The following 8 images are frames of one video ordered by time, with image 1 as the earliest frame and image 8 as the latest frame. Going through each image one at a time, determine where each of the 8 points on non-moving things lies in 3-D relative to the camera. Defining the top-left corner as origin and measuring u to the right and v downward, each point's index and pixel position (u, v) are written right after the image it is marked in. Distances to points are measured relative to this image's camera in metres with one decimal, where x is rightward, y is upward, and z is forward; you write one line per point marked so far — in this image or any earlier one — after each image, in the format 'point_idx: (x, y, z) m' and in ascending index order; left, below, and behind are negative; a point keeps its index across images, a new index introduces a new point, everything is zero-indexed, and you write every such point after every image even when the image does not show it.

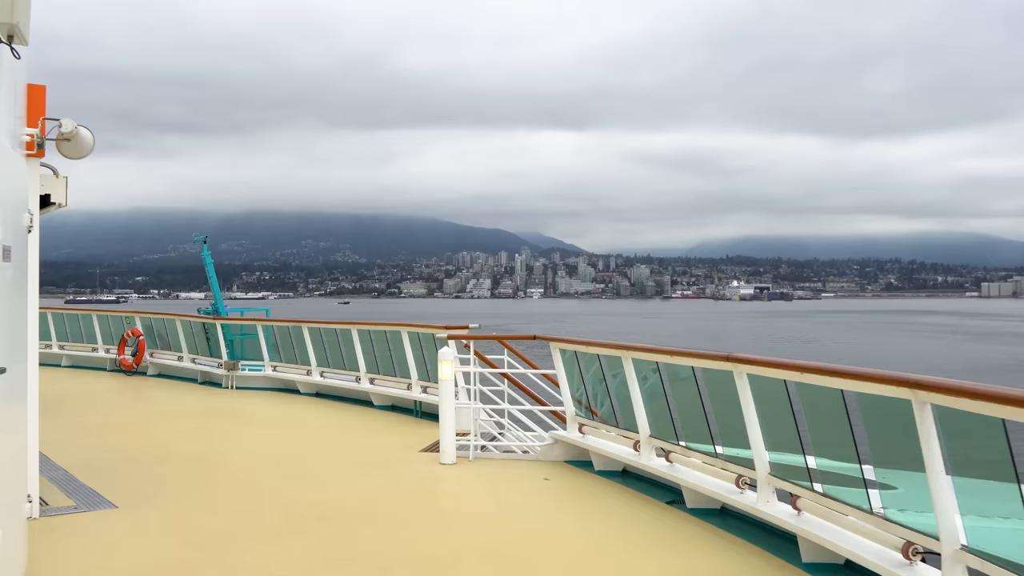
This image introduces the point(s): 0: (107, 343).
0: (-4.5, -0.6, +11.8) m
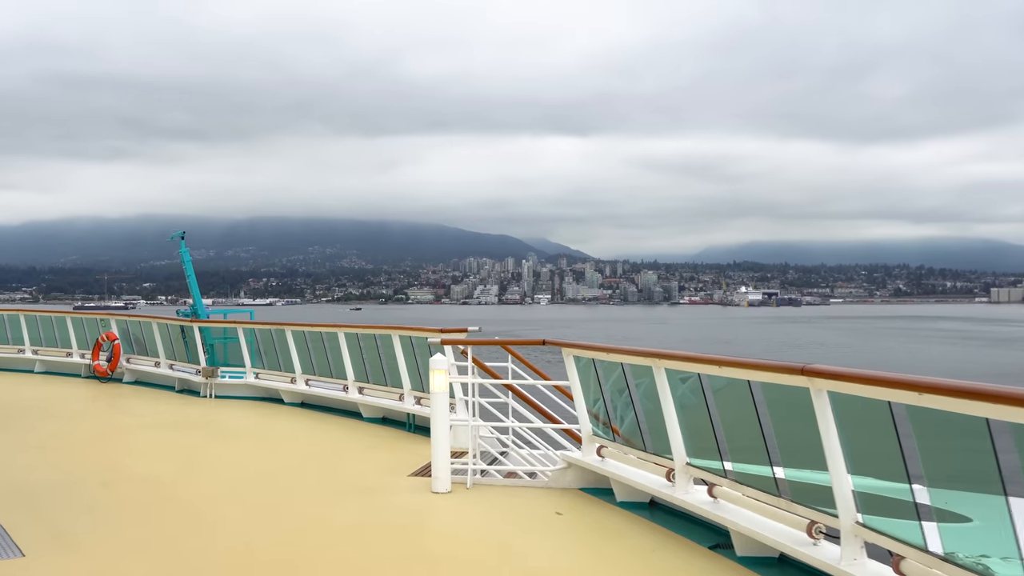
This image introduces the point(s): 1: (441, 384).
0: (-4.5, -0.6, +10.9) m
1: (-0.3, -0.4, +4.4) m
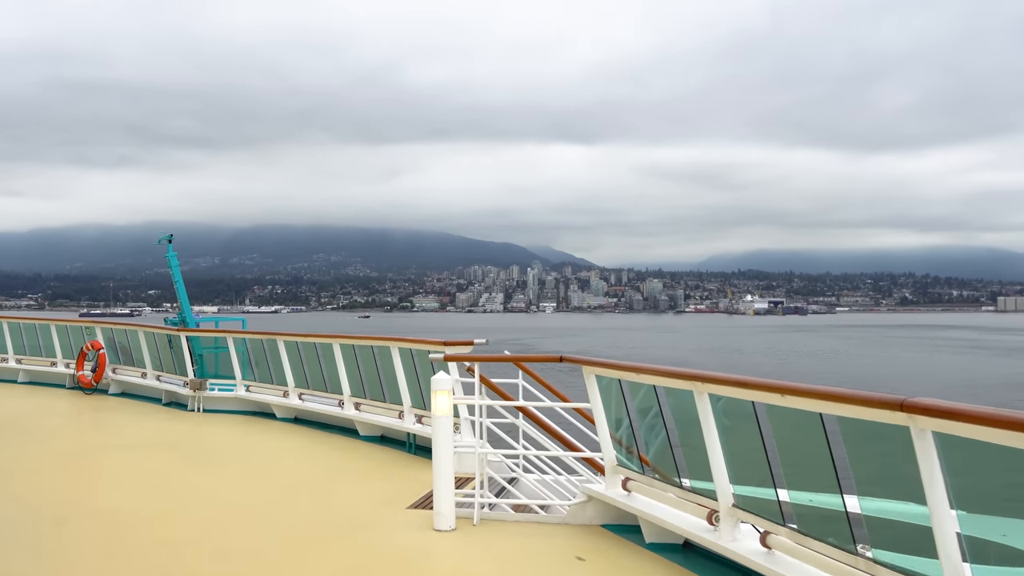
0: (-4.4, -0.7, +10.4) m
1: (-0.2, -0.4, +3.9) m
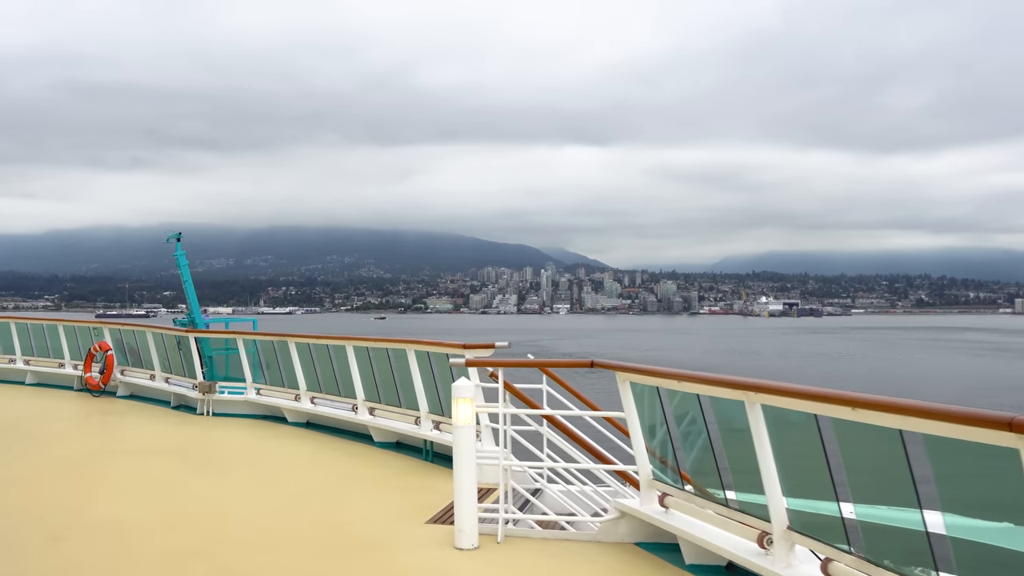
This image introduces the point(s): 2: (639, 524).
0: (-4.2, -0.7, +10.2) m
1: (-0.2, -0.4, +3.6) m
2: (+0.4, -0.8, +3.7) m
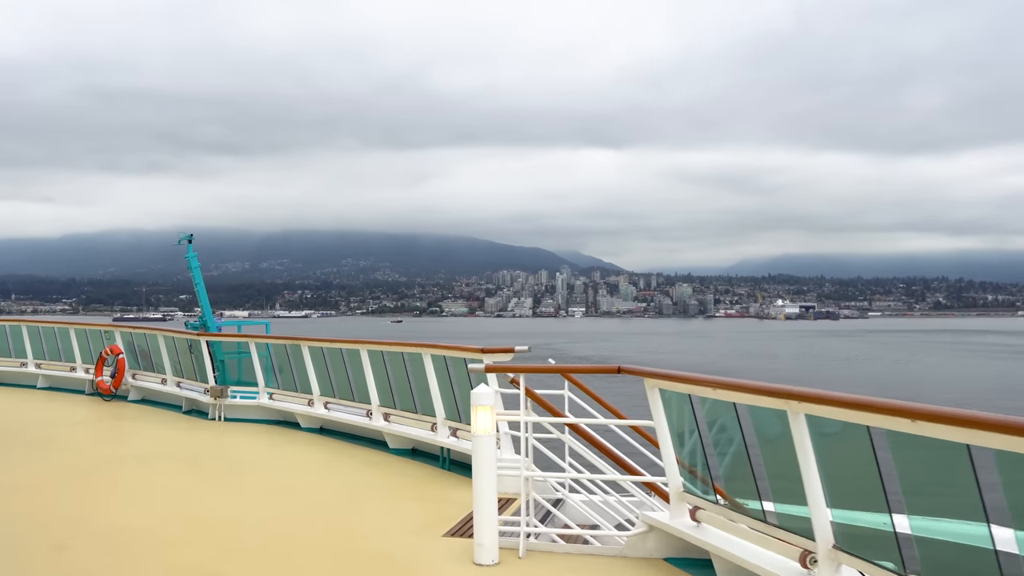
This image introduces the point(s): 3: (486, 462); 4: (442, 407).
0: (-4.1, -0.7, +10.0) m
1: (-0.1, -0.4, +3.4) m
2: (+0.5, -0.8, +3.5) m
3: (-0.1, -0.6, +3.4) m
4: (-0.4, -0.6, +5.6) m
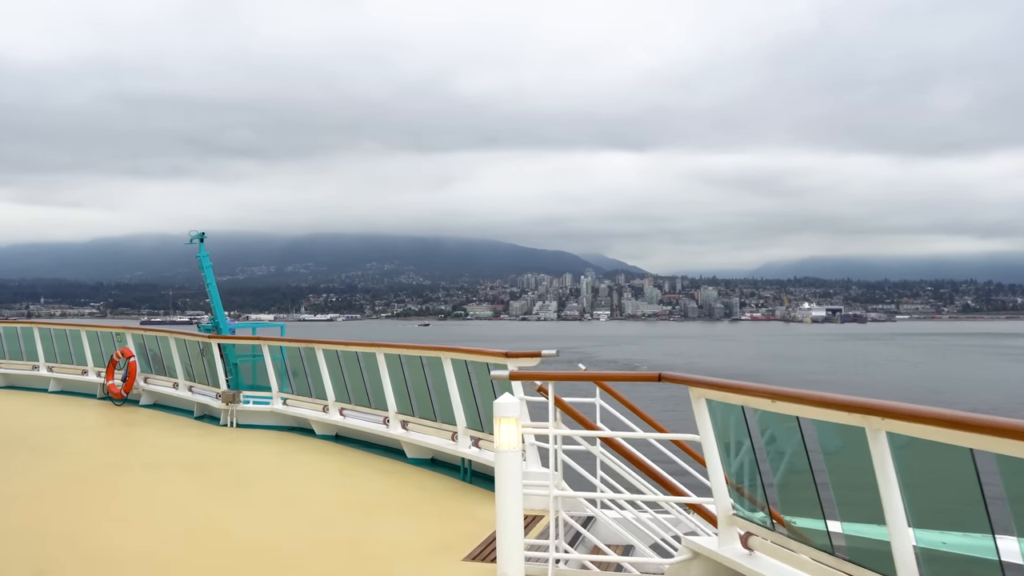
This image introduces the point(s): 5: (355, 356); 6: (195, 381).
0: (-3.8, -0.7, +9.7) m
1: (0.0, -0.4, +3.0) m
2: (+0.6, -0.8, +3.1) m
3: (0.0, -0.5, +3.0) m
4: (-0.2, -0.6, +5.2) m
5: (-1.0, -0.4, +6.5) m
6: (-2.5, -0.7, +8.4) m
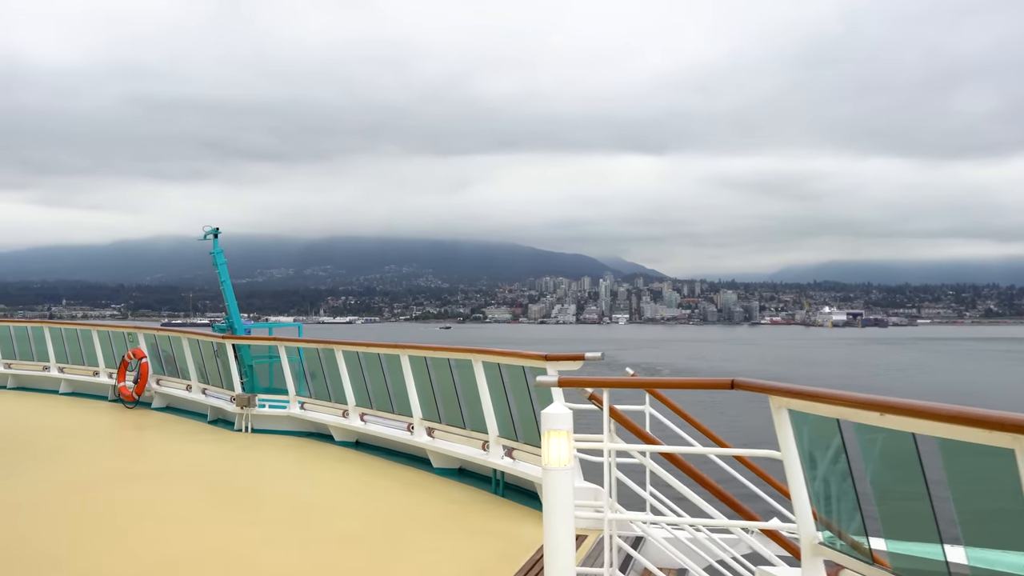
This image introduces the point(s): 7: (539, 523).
0: (-3.6, -0.7, +9.4) m
1: (+0.1, -0.4, +2.6) m
2: (+0.7, -0.8, +2.7) m
3: (+0.1, -0.5, +2.6) m
4: (-0.1, -0.6, +4.8) m
5: (-0.8, -0.4, +6.1) m
6: (-2.3, -0.7, +8.1) m
7: (+0.1, -1.0, +4.3) m
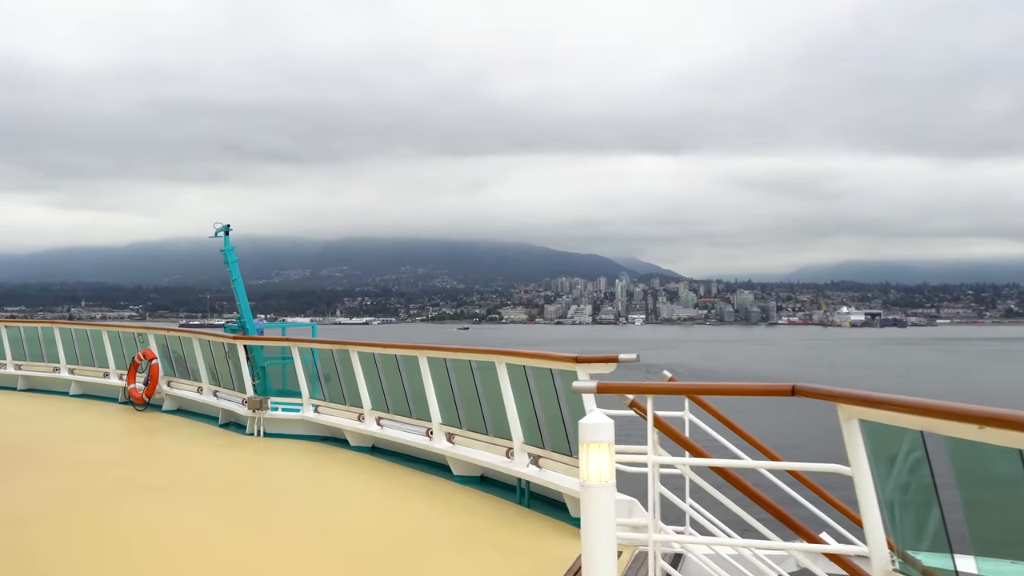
0: (-3.4, -0.7, +9.2) m
1: (+0.2, -0.4, +2.3) m
2: (+0.8, -0.8, +2.4) m
3: (+0.2, -0.5, +2.3) m
4: (0.0, -0.6, +4.6) m
5: (-0.7, -0.4, +5.8) m
6: (-2.2, -0.7, +7.8) m
7: (+0.2, -0.9, +4.0) m
